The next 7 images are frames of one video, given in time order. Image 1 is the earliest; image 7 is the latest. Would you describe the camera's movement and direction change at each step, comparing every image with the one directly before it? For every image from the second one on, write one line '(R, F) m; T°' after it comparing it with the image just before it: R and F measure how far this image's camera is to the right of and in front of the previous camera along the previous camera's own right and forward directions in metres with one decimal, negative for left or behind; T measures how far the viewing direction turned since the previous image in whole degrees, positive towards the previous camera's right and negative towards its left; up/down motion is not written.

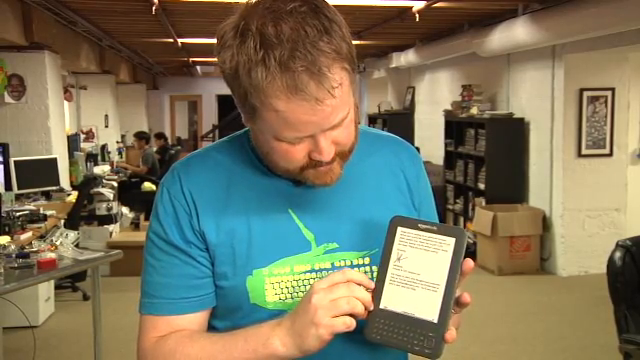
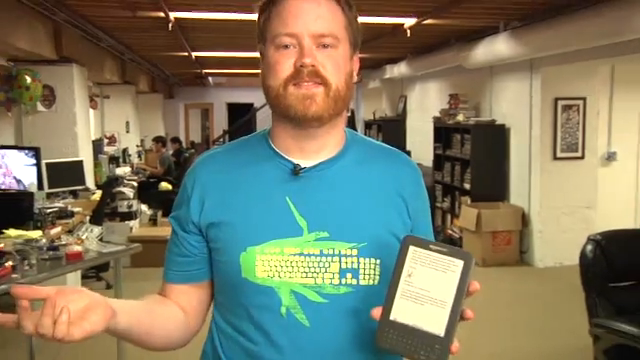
(0.0, -0.4) m; 0°
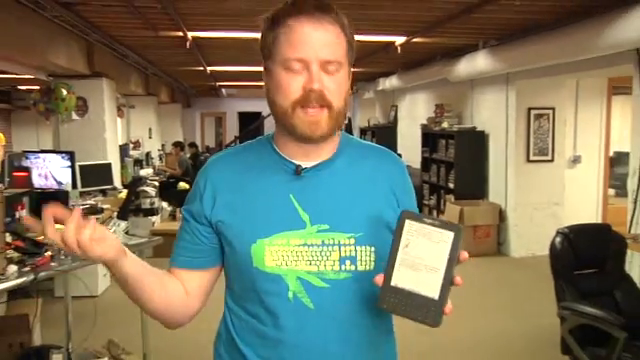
(0.0, -0.6) m; 0°
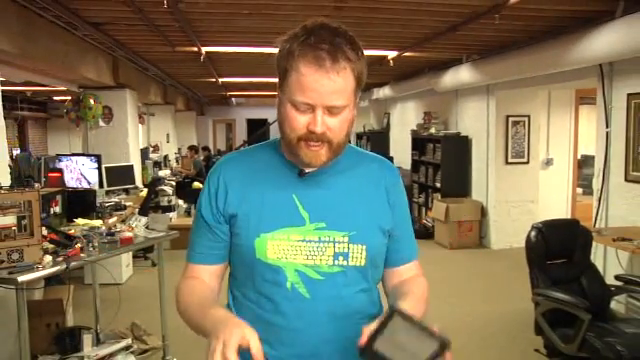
(0.0, -0.6) m; 0°
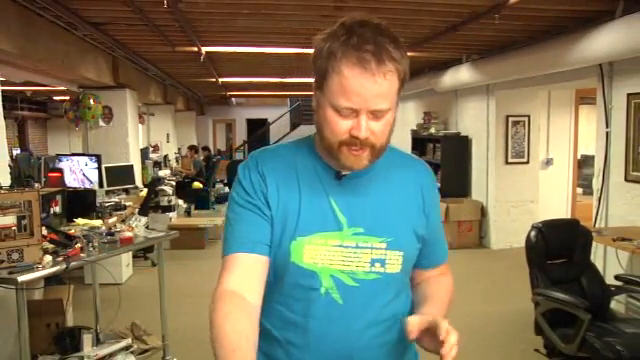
(0.0, 0.0) m; 0°
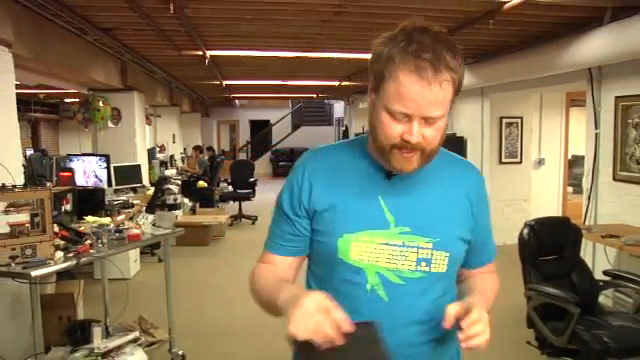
(0.0, -0.2) m; 0°
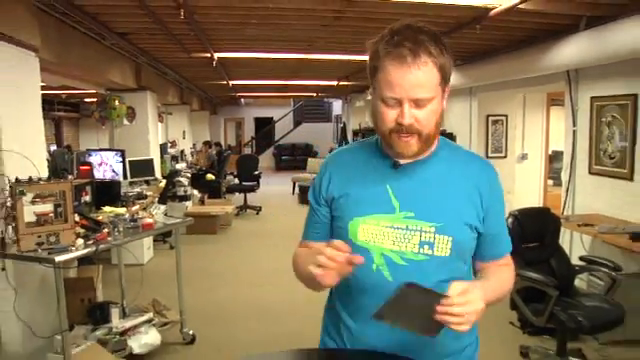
(0.0, -0.4) m; 0°
